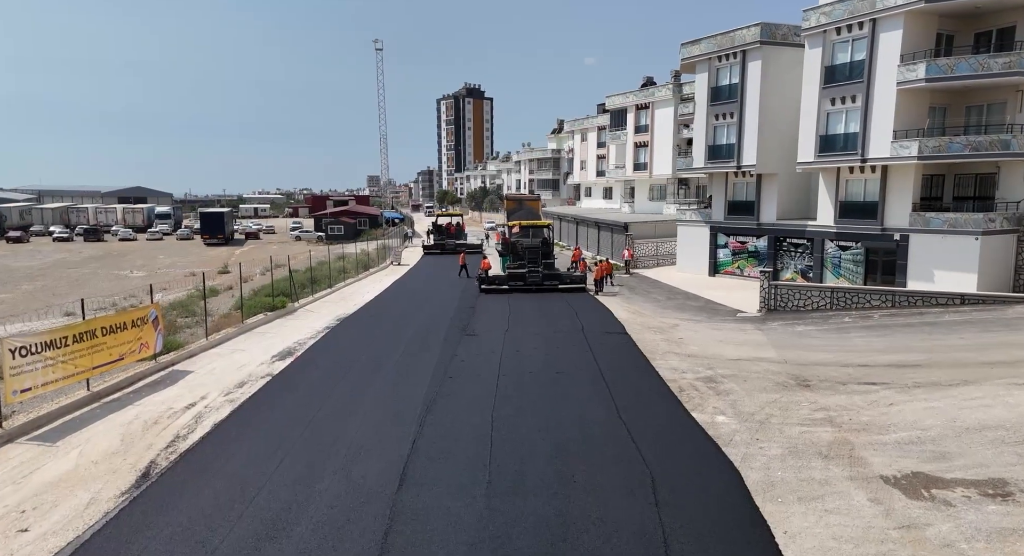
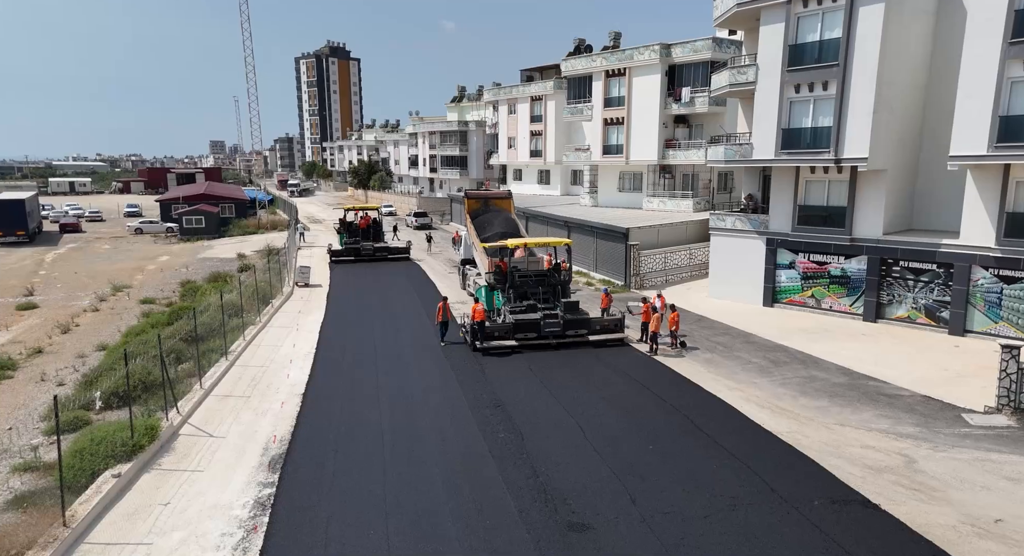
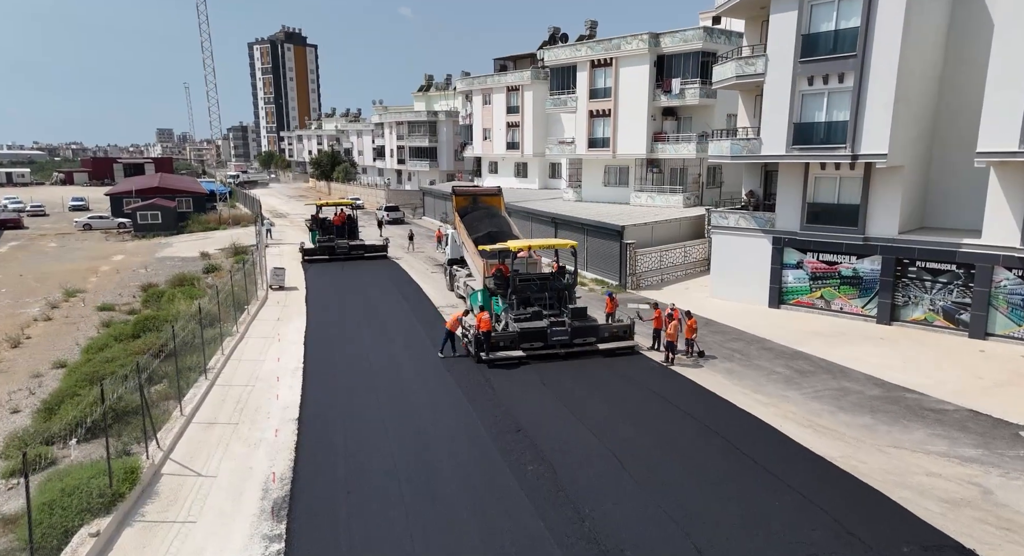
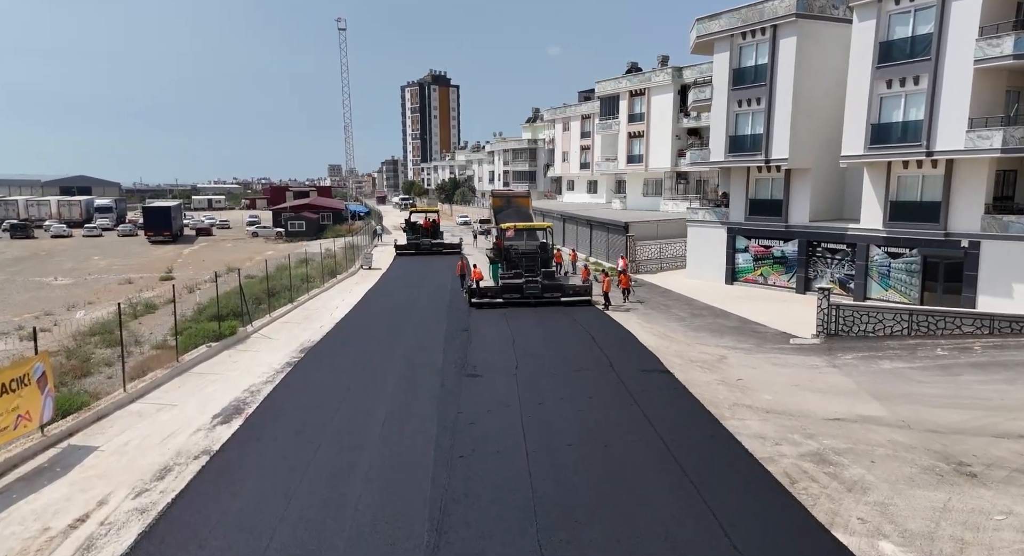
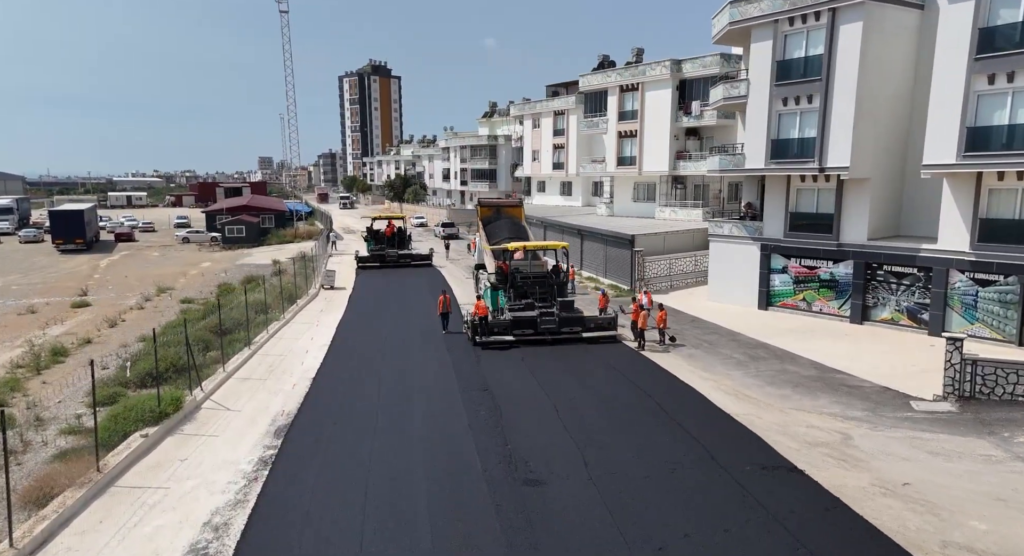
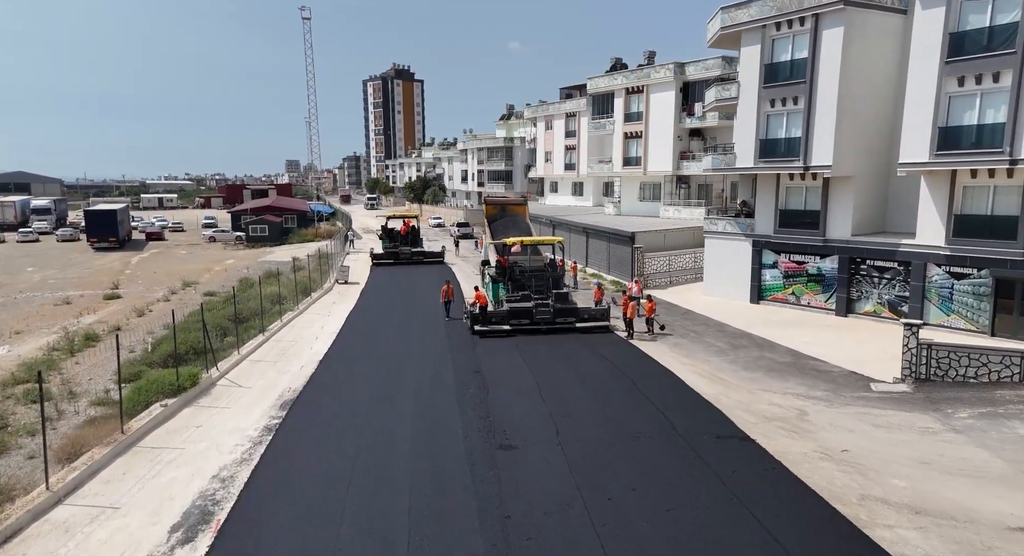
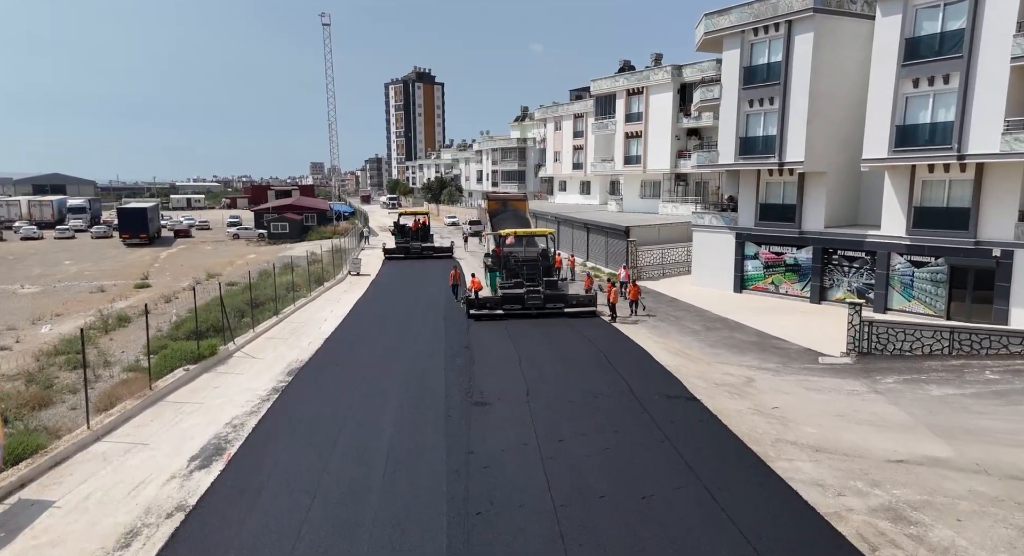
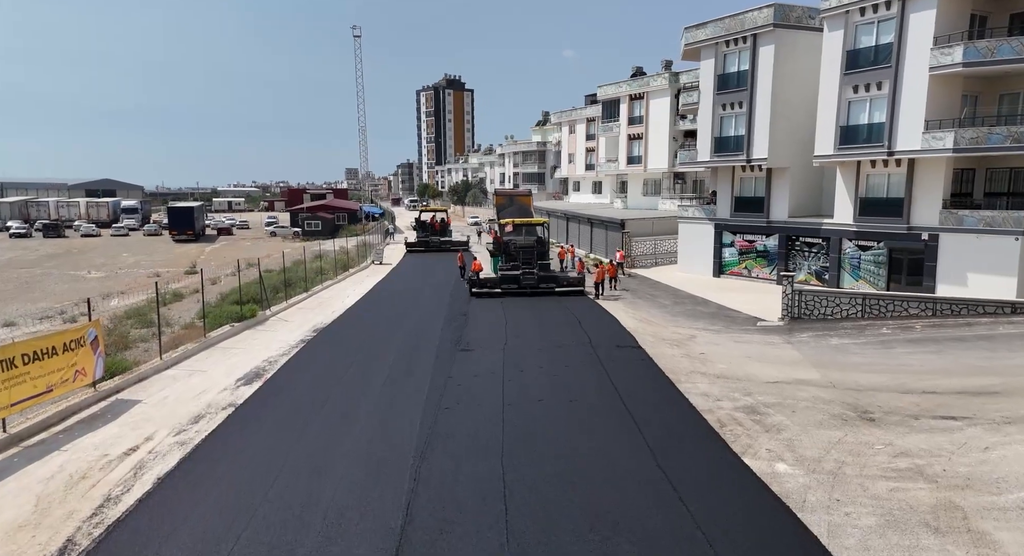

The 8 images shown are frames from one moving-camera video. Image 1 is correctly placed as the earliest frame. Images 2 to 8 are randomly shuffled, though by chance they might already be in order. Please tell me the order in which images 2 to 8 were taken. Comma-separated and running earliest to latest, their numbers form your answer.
8, 4, 7, 6, 5, 2, 3
